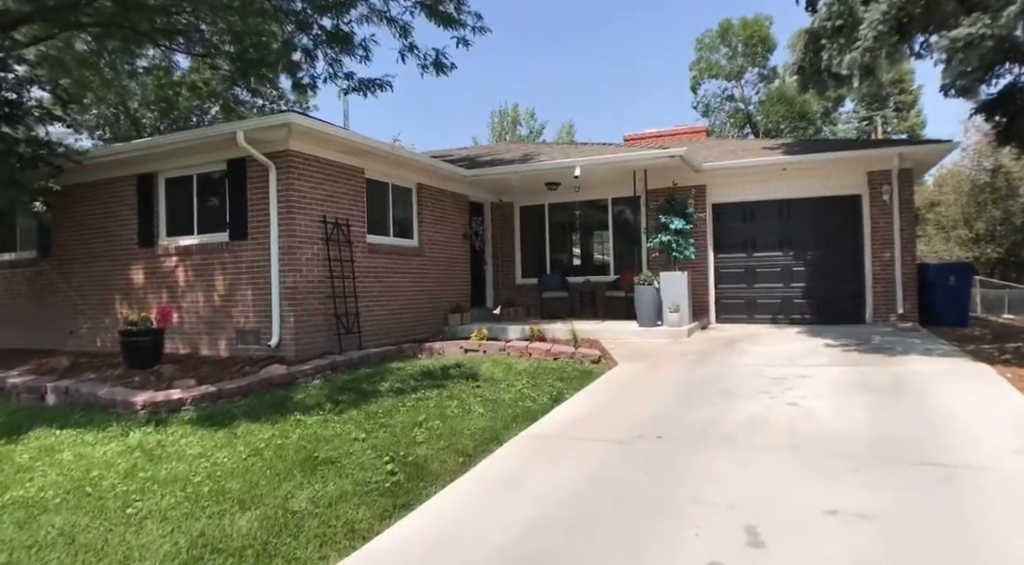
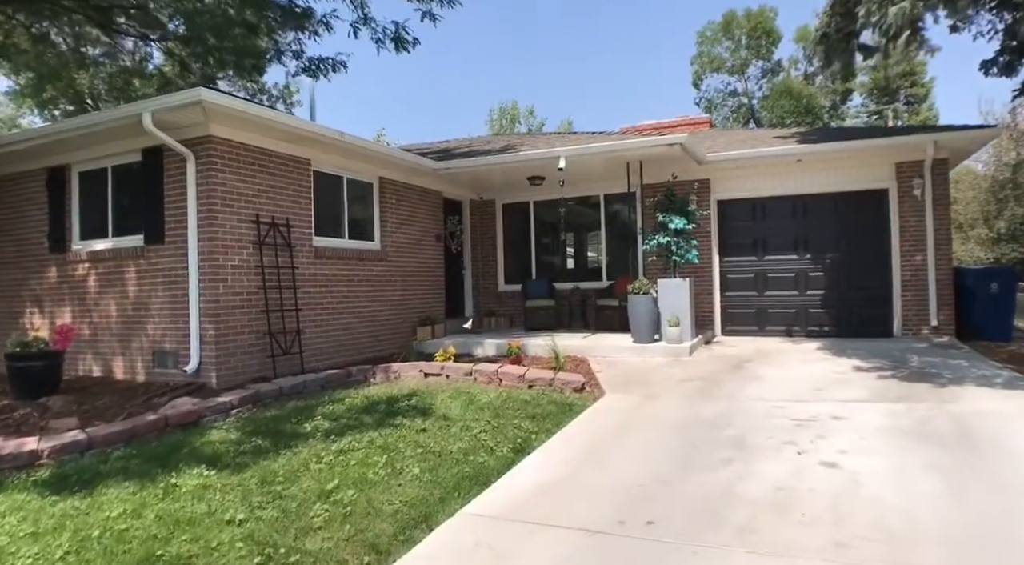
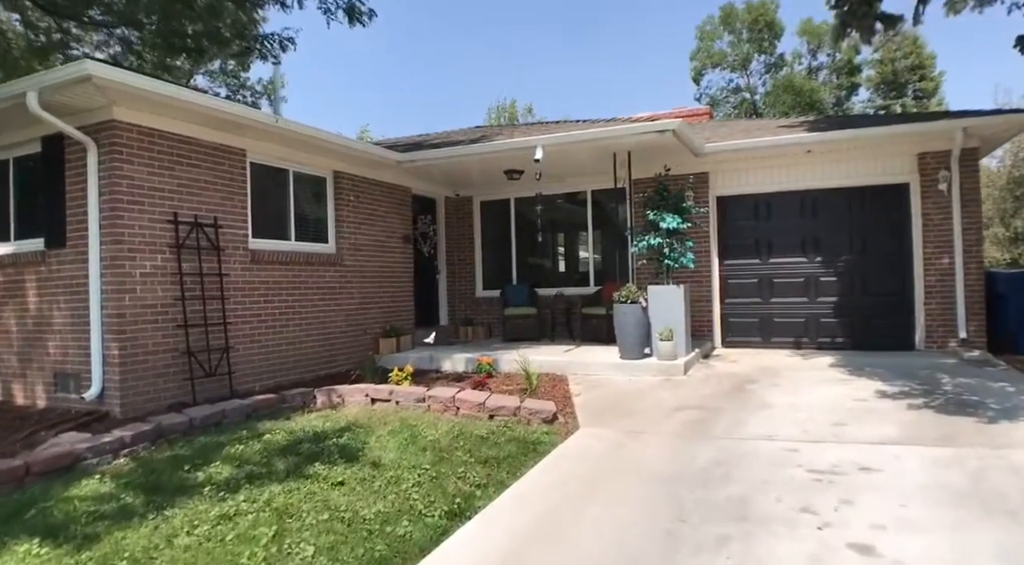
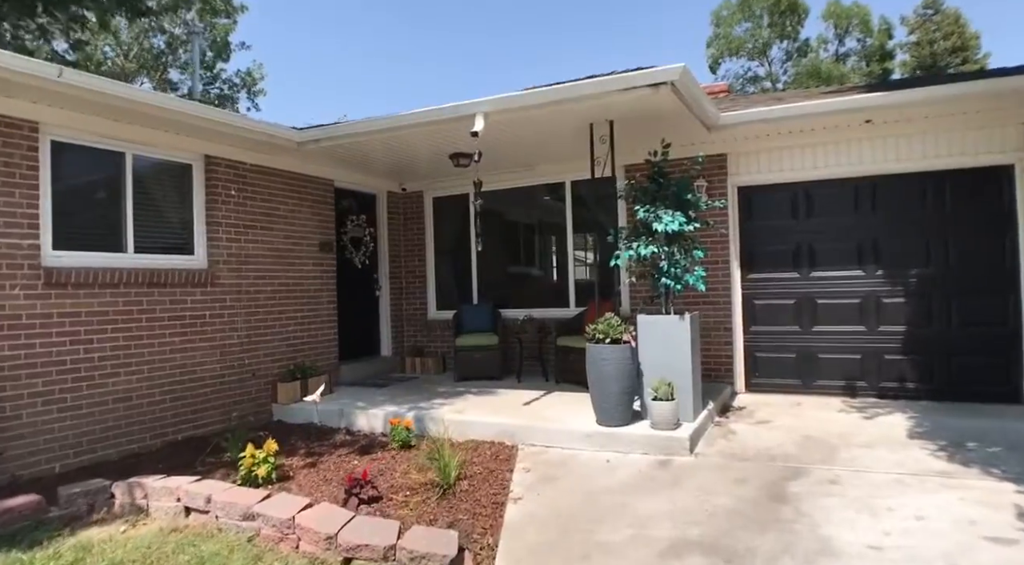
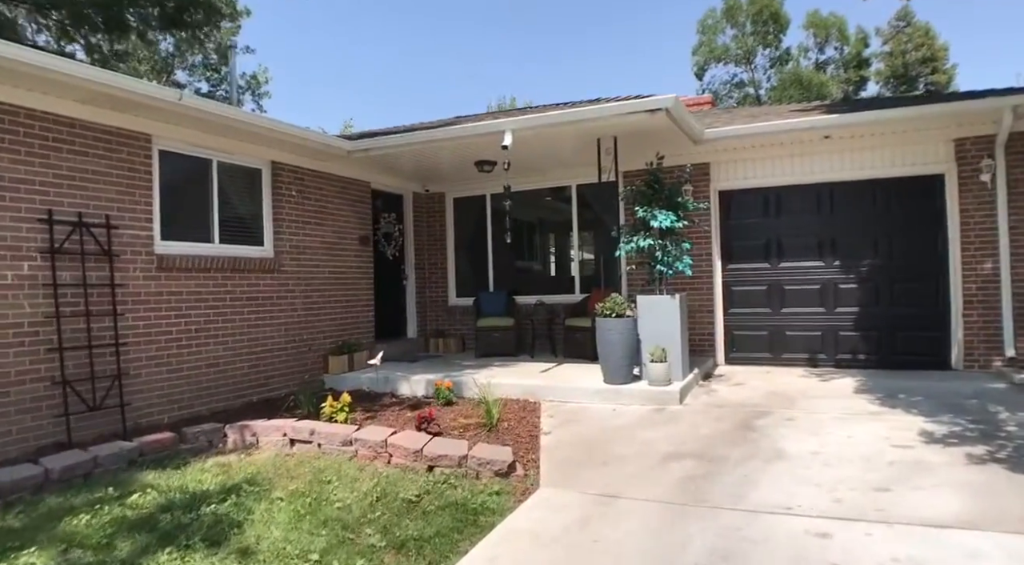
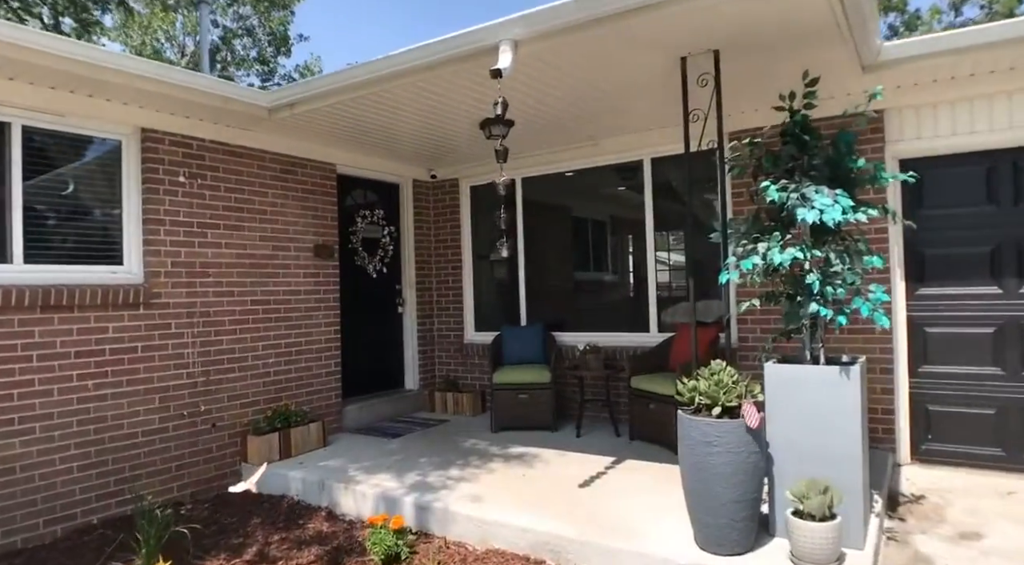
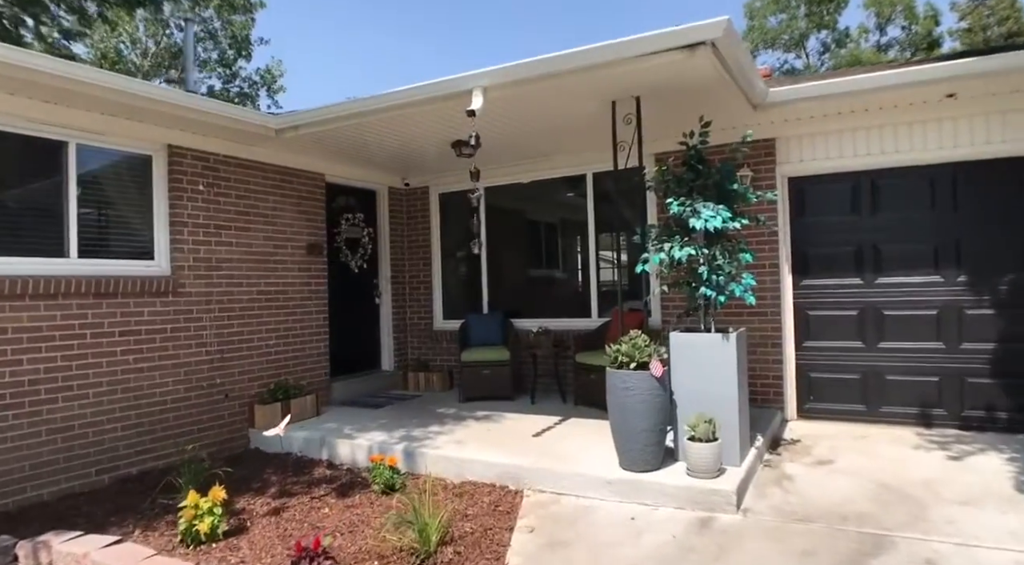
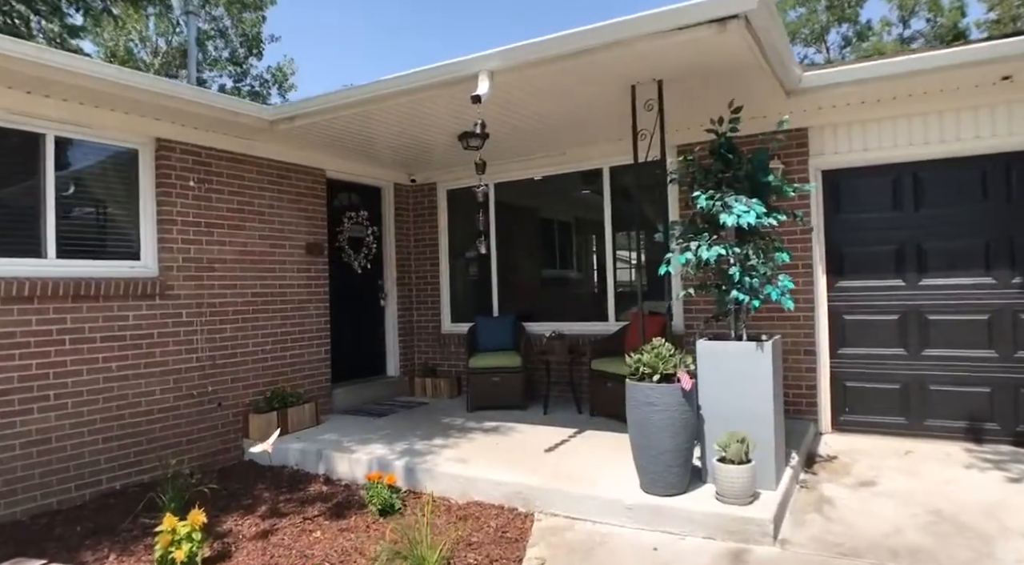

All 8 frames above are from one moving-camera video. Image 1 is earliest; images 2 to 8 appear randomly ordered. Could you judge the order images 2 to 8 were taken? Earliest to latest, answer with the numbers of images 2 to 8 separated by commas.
2, 3, 5, 4, 7, 8, 6
